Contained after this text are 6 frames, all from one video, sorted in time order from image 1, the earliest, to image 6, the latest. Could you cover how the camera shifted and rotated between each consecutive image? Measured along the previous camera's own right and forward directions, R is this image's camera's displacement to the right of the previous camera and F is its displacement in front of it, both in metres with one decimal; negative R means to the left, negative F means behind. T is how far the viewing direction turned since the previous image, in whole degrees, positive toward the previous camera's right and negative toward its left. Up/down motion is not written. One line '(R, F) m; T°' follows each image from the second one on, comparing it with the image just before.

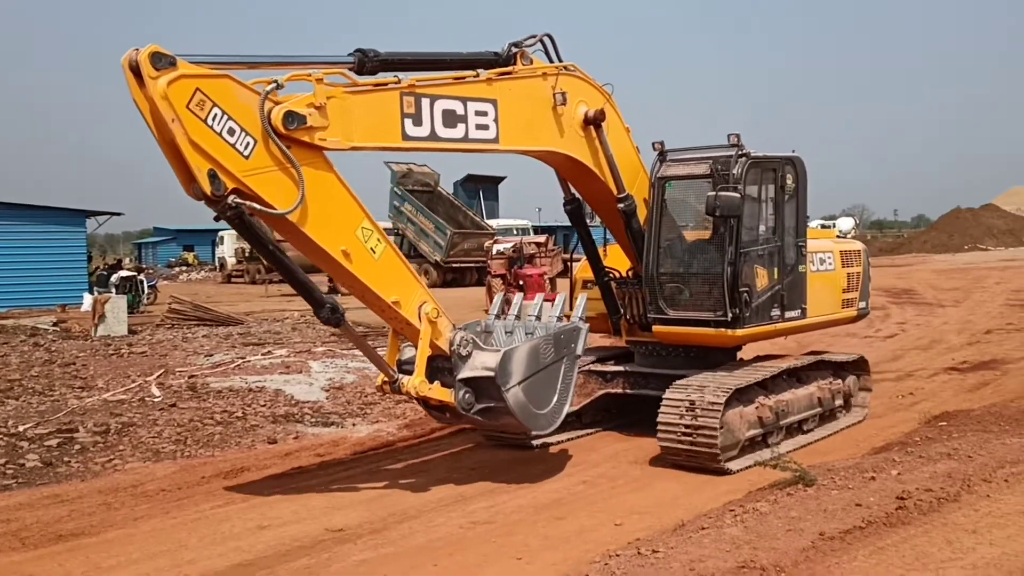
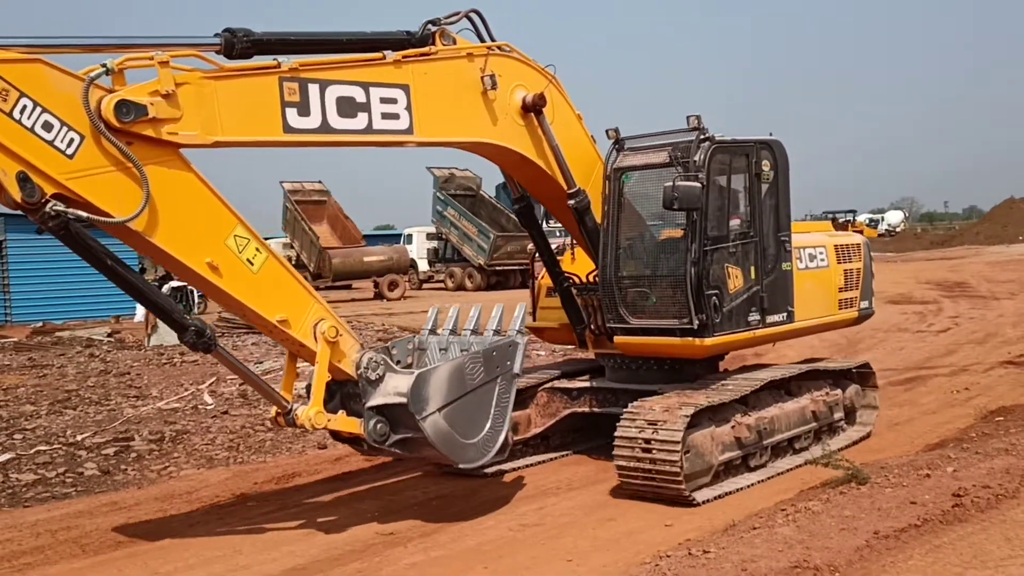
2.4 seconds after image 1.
(+0.8, +0.9) m; -3°
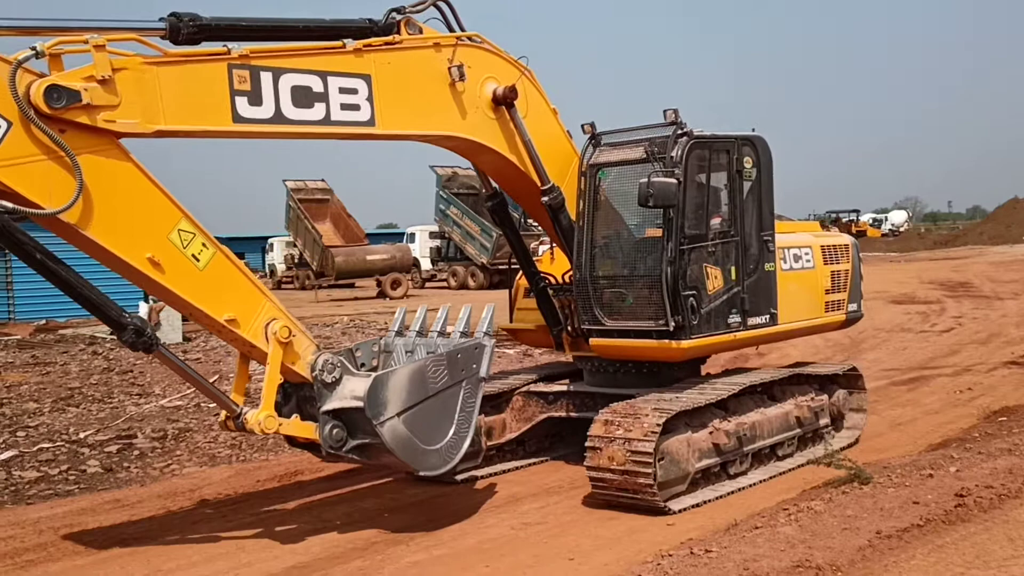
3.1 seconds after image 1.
(+0.2, +0.3) m; 0°
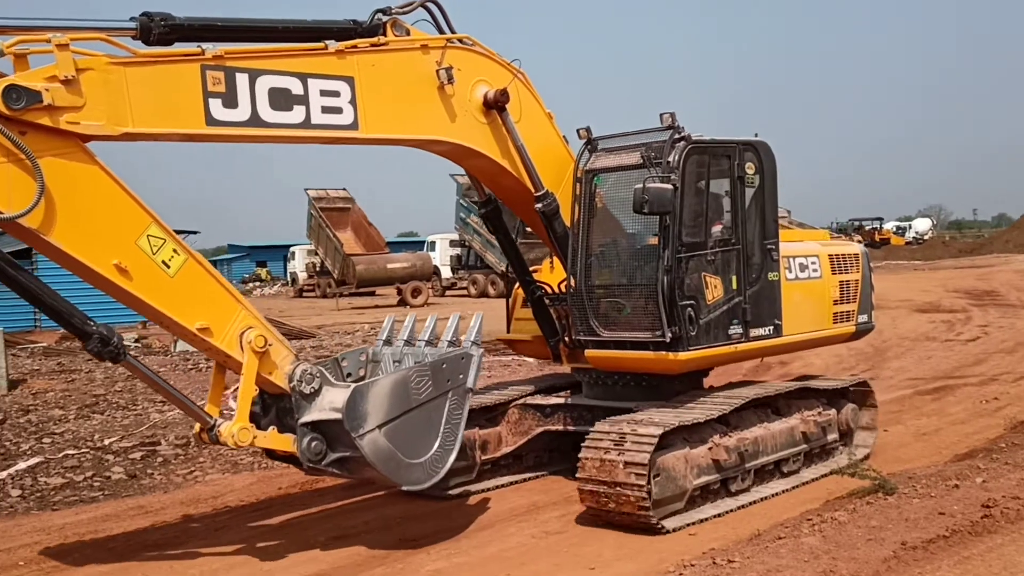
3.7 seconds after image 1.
(+0.2, +0.2) m; -1°
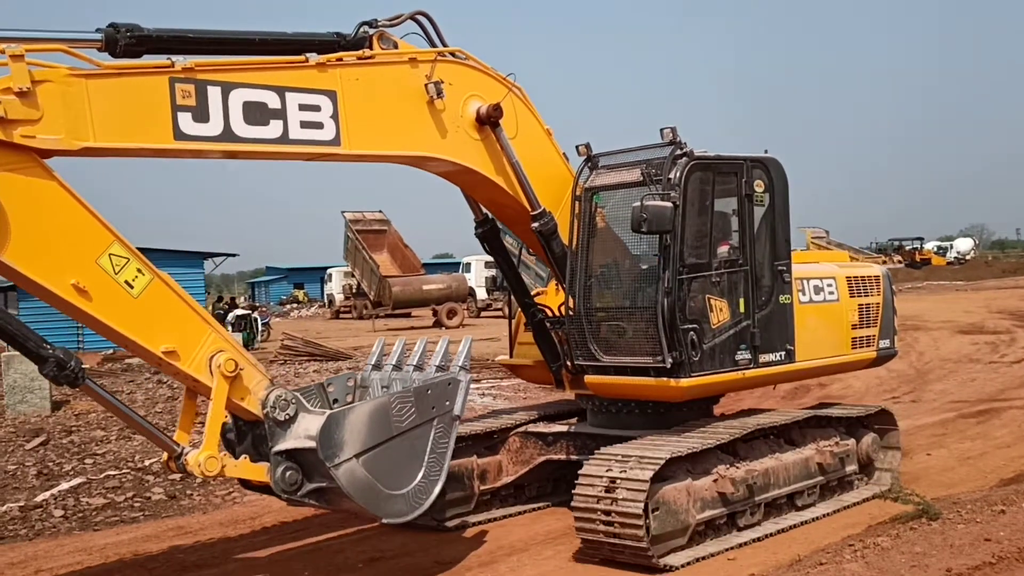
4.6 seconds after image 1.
(+0.3, +0.3) m; -2°
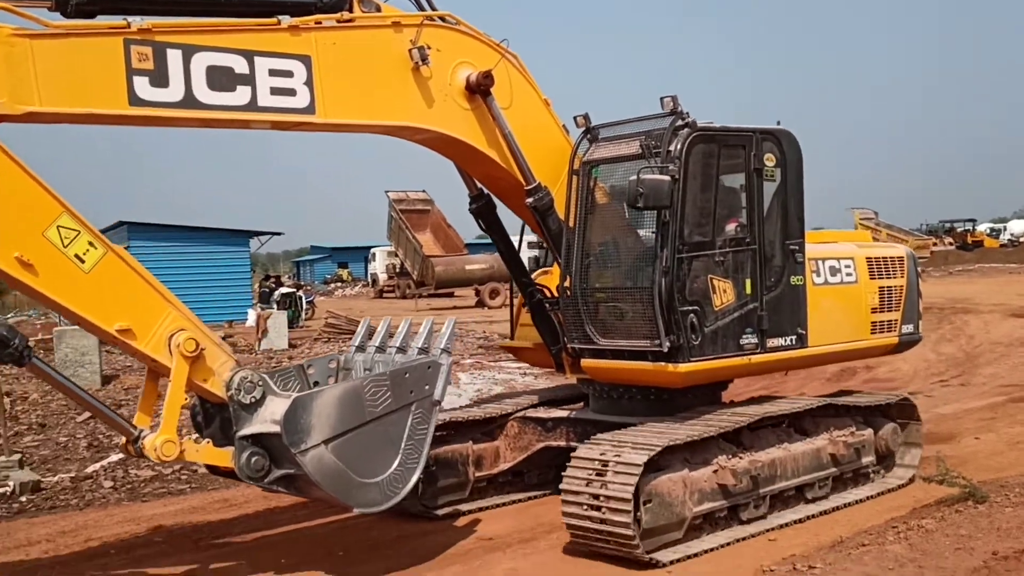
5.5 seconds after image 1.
(+0.3, +0.3) m; -3°
